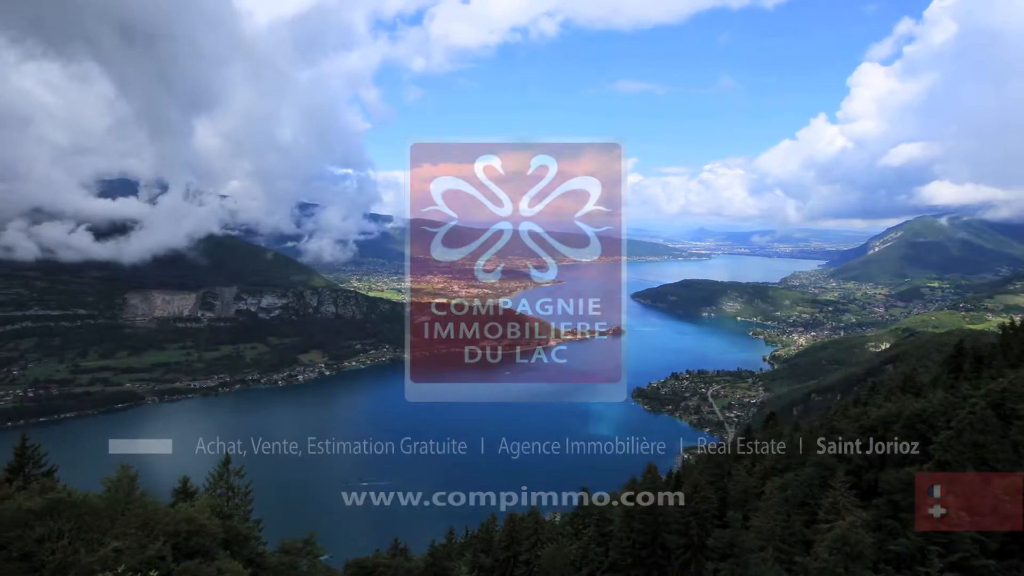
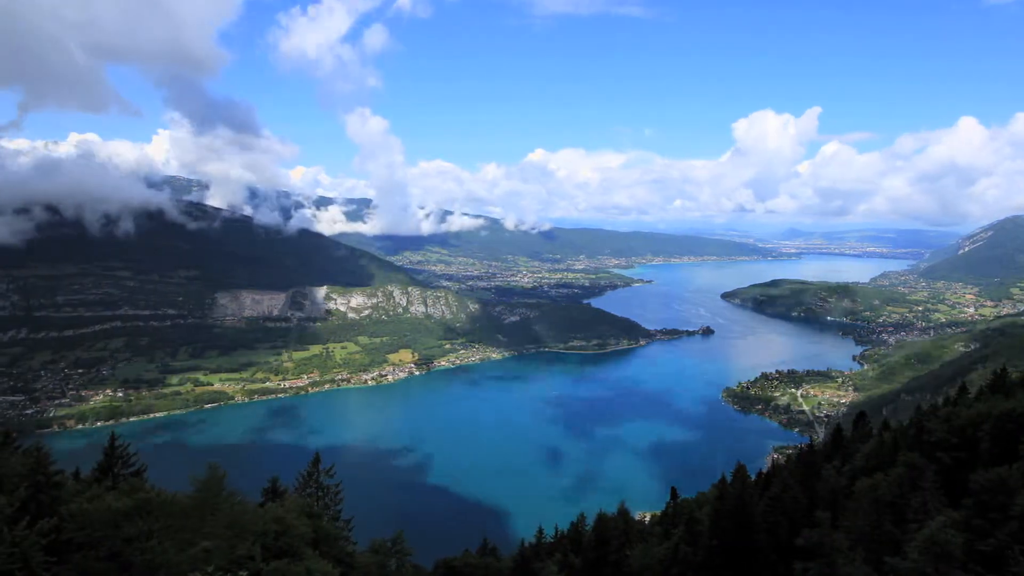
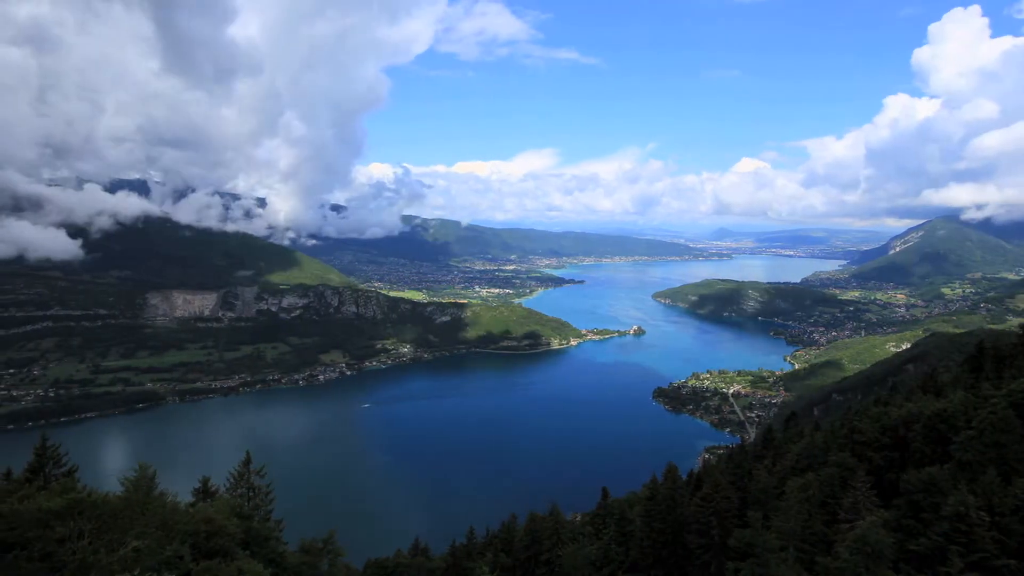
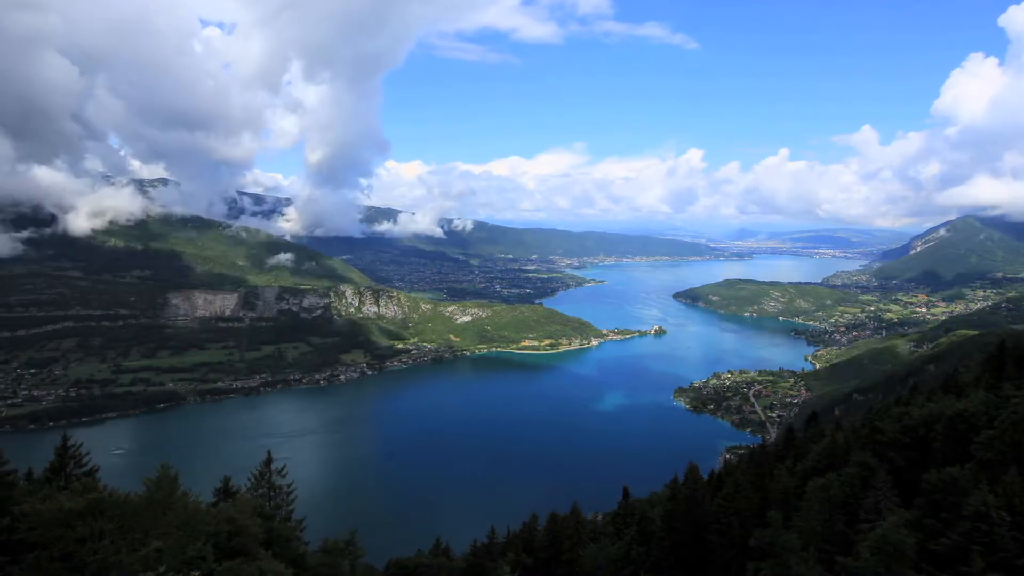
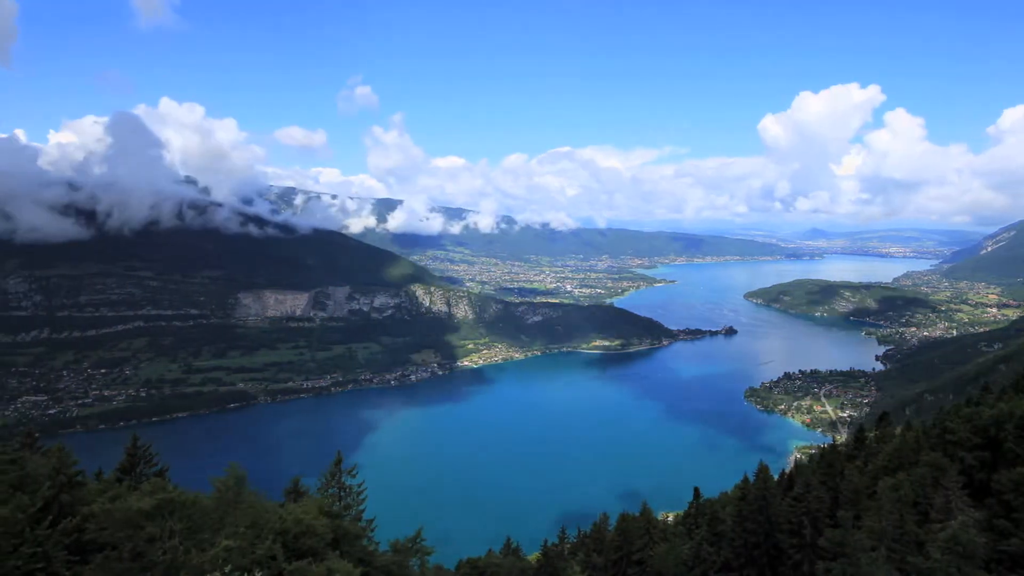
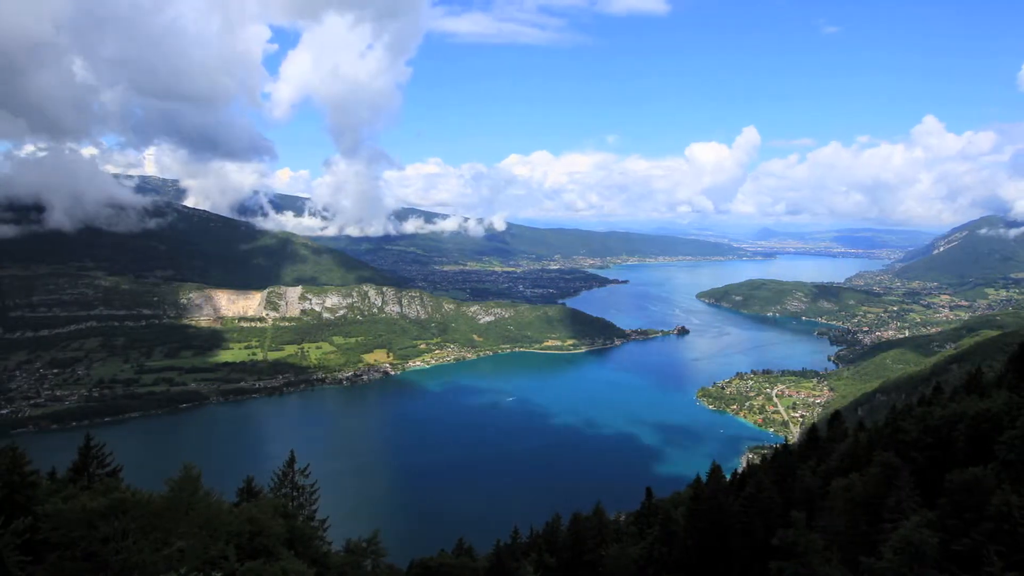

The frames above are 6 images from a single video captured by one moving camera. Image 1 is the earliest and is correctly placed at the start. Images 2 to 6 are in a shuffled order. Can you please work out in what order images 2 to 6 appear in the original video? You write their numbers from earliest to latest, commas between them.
3, 4, 6, 2, 5
